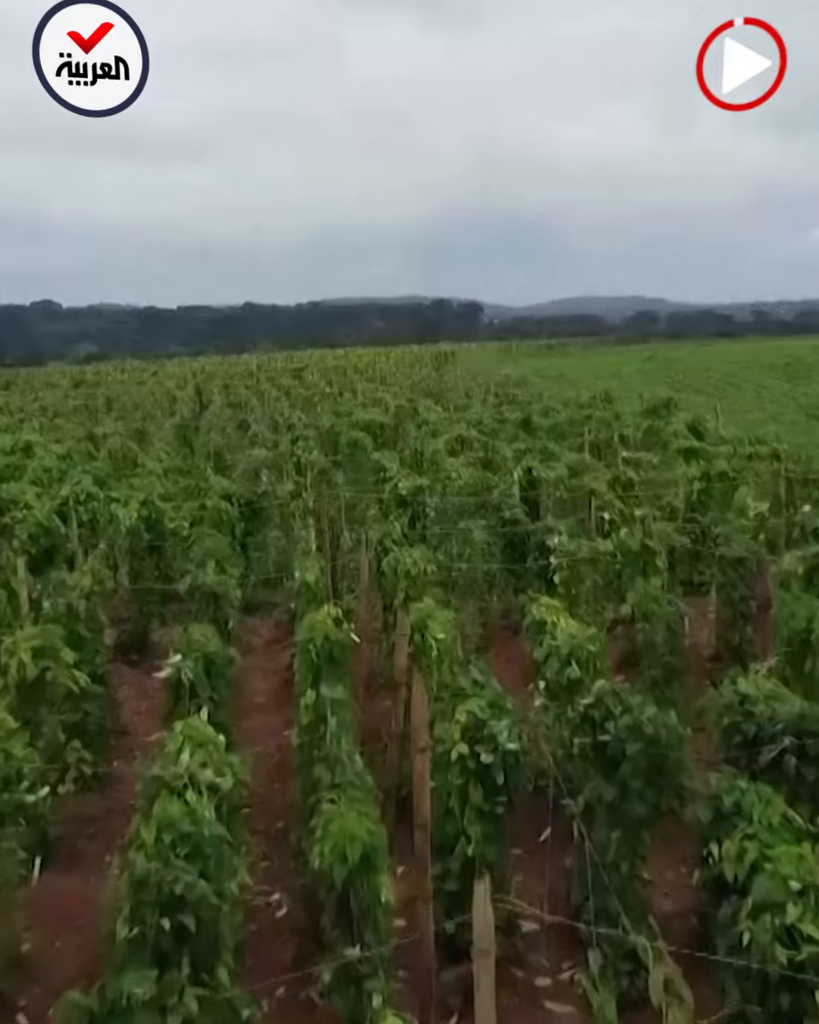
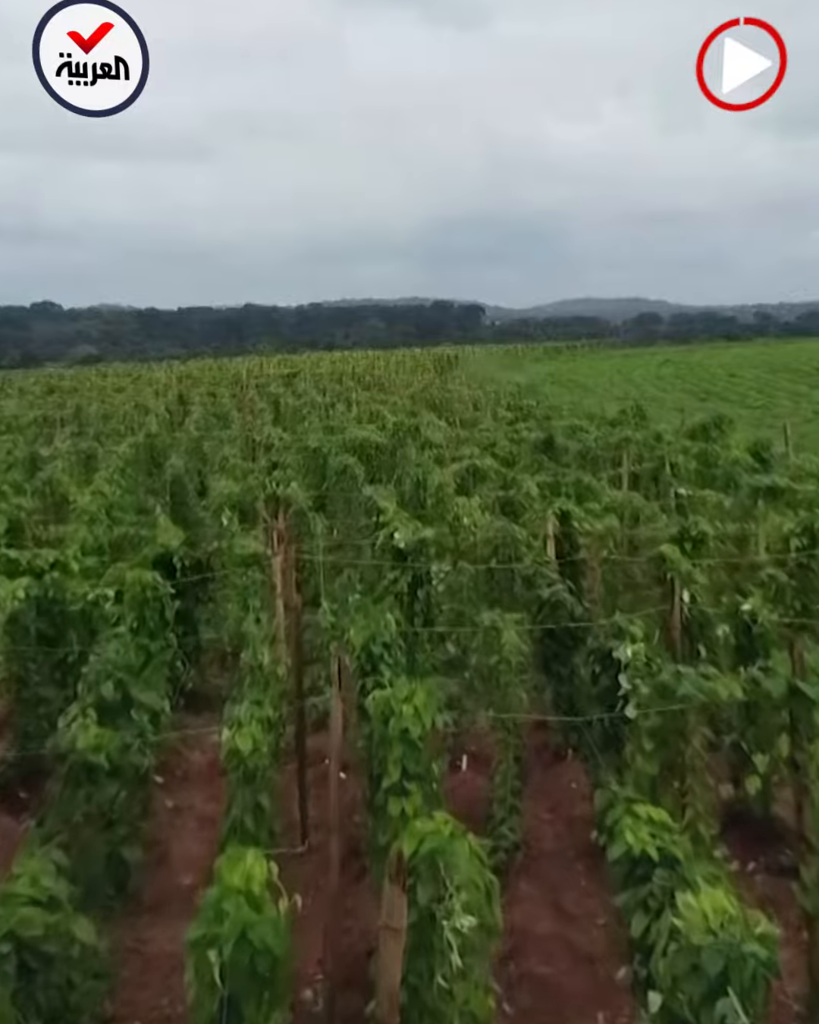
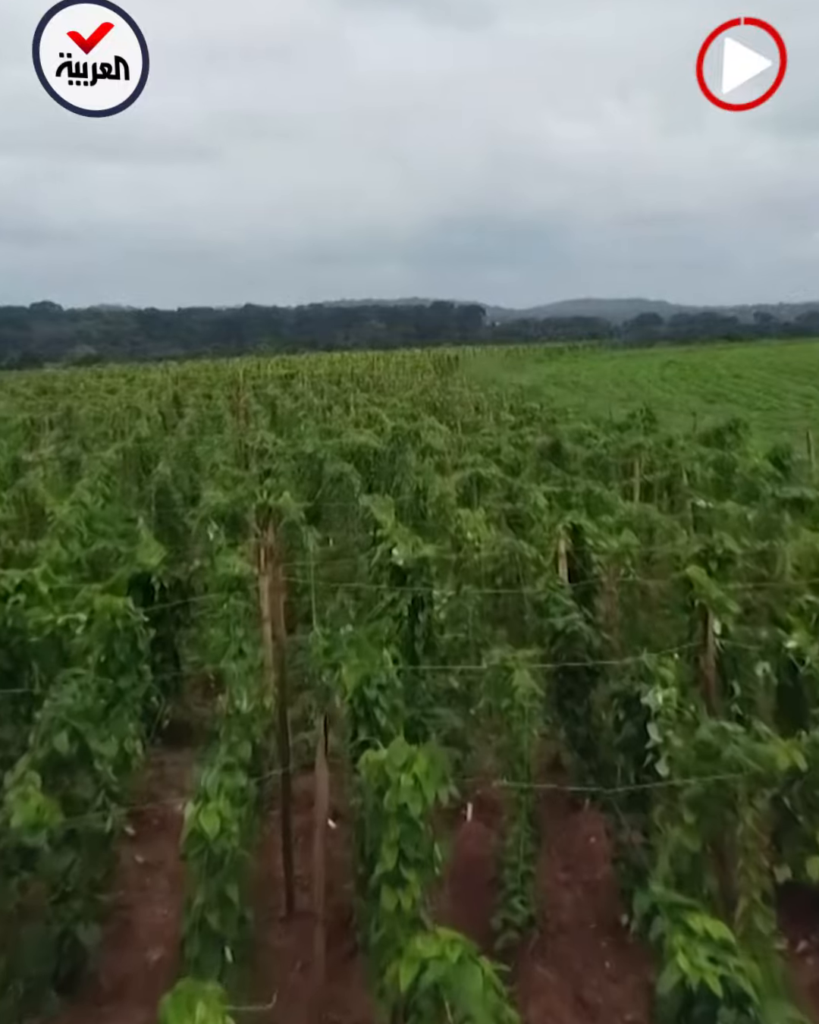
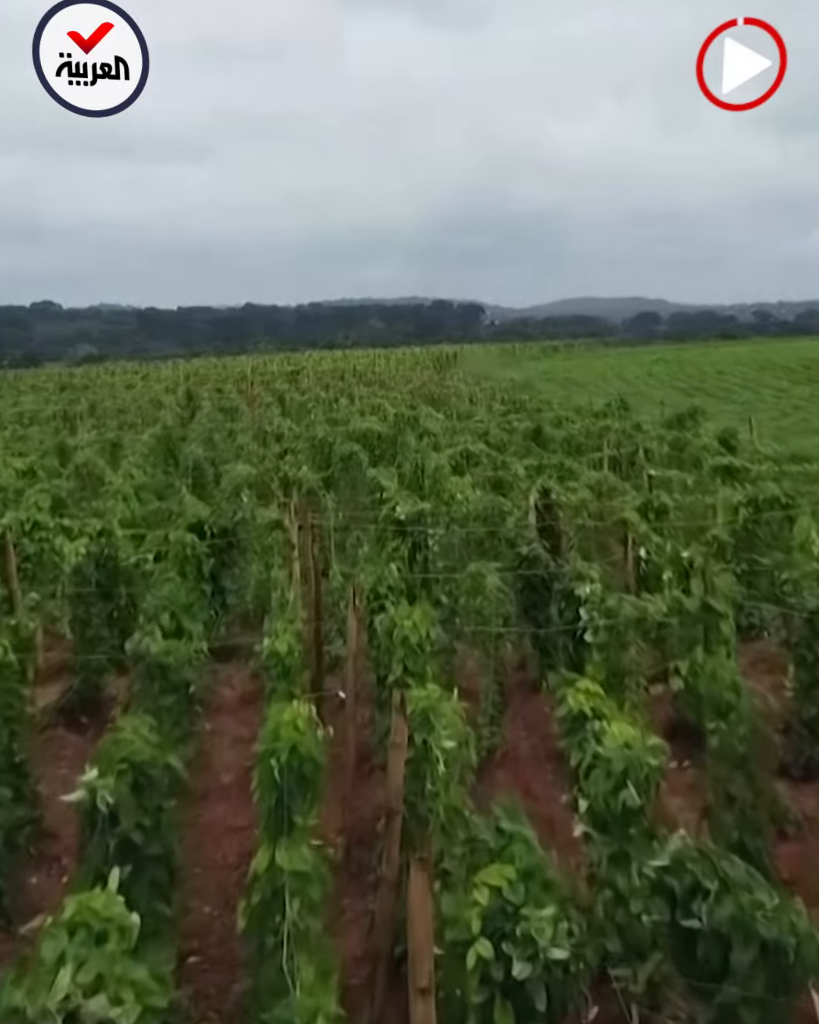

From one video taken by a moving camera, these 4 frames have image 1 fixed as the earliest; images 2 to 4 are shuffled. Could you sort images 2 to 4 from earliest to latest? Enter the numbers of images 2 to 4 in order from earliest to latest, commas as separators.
4, 2, 3
